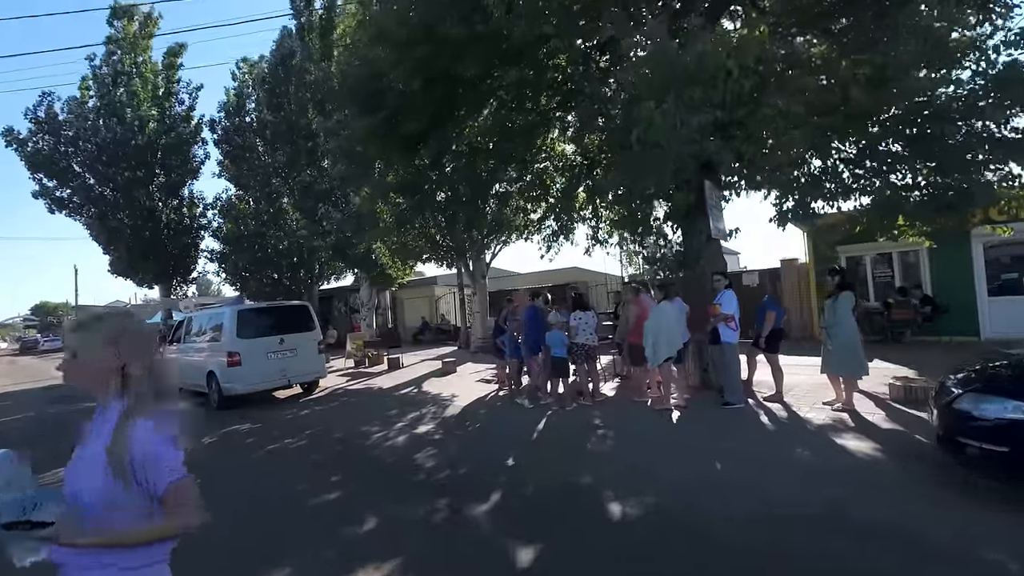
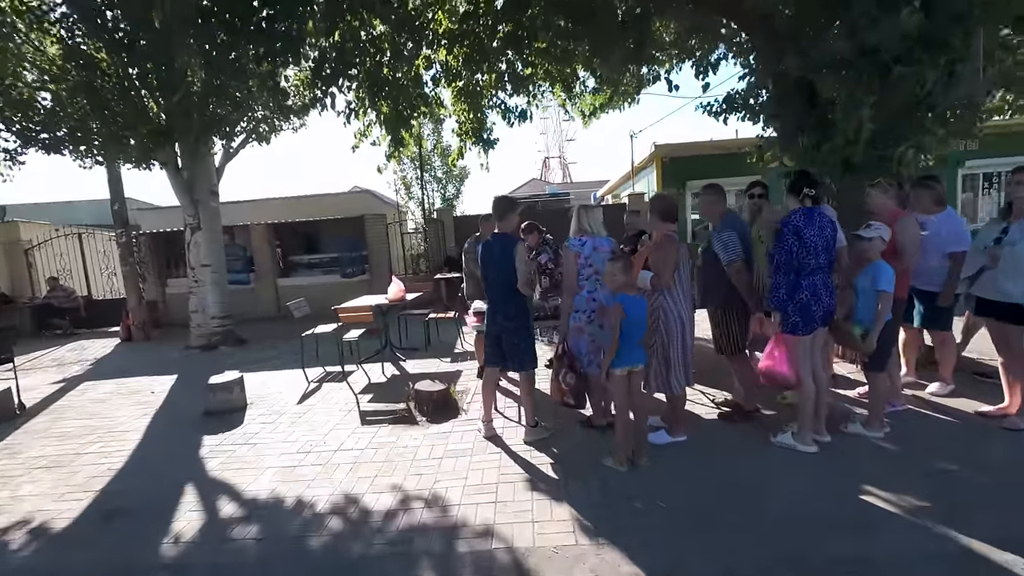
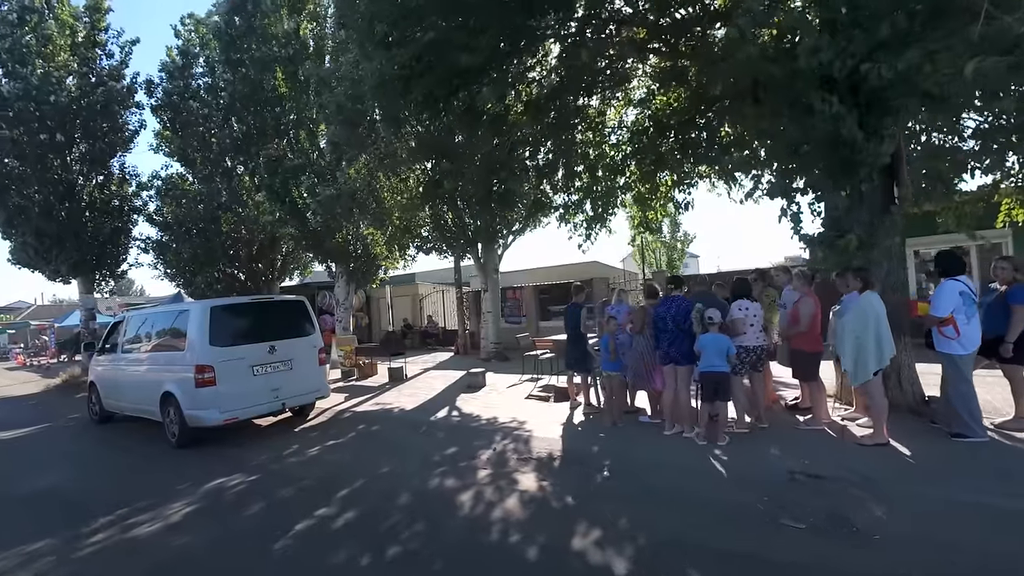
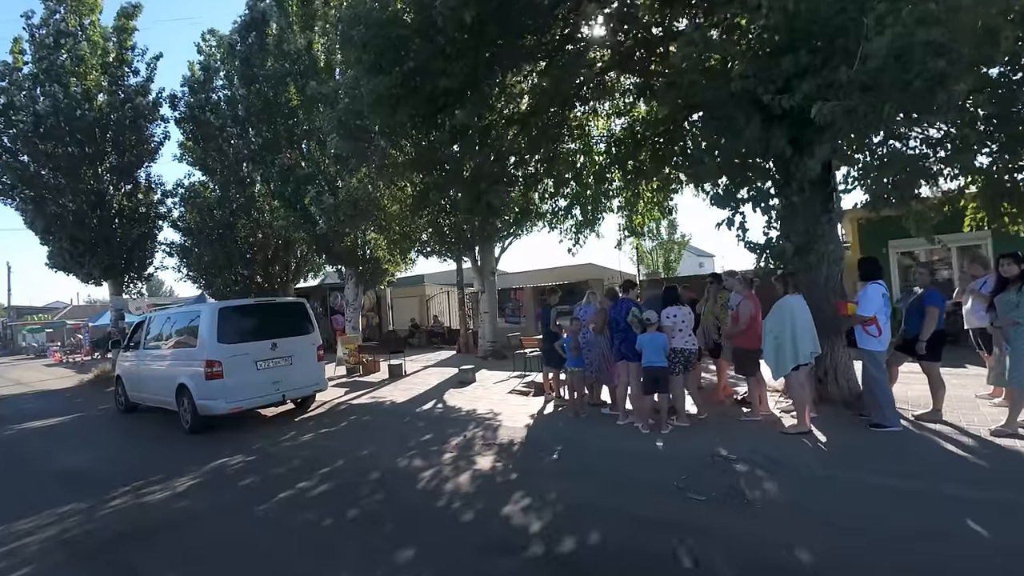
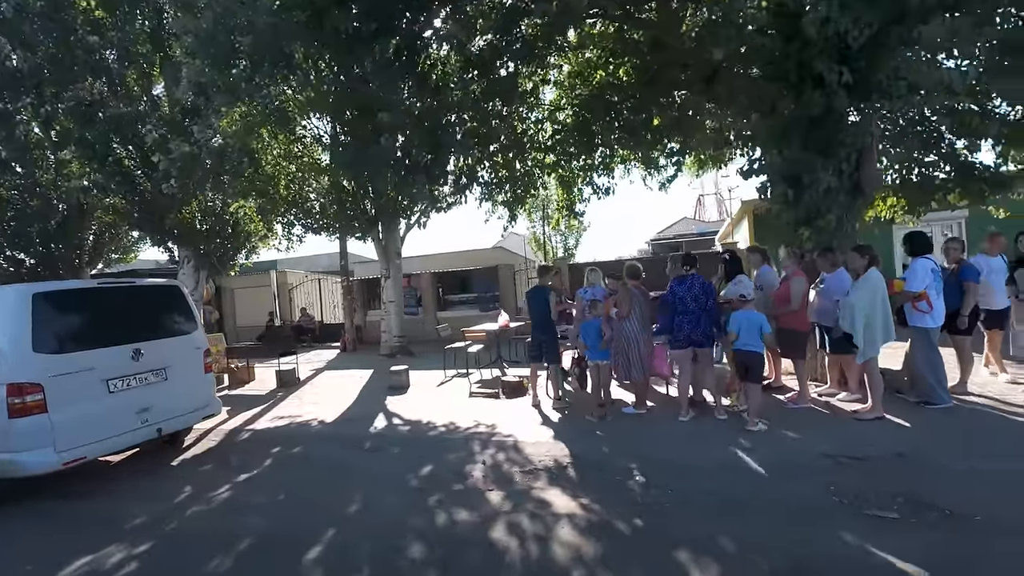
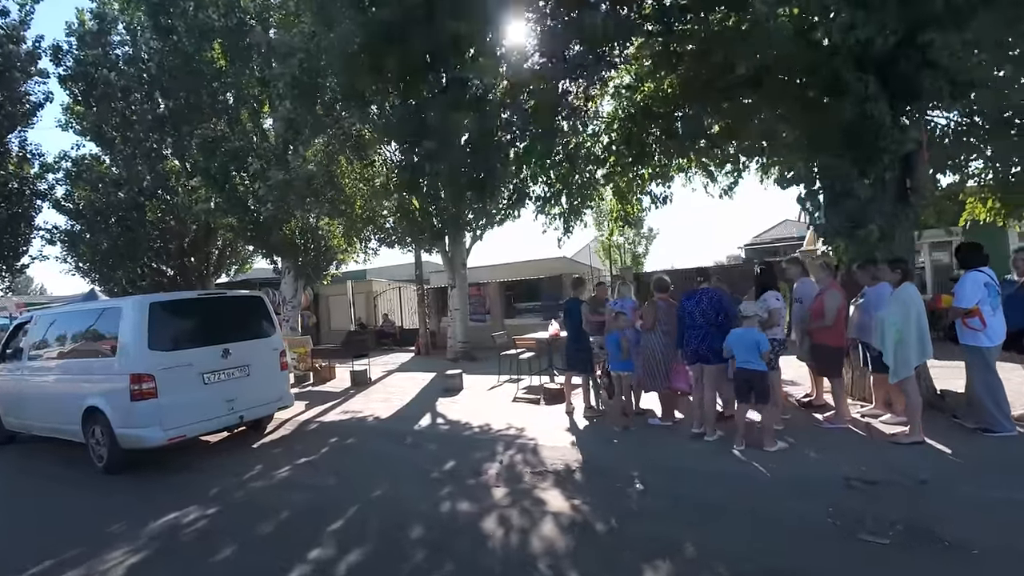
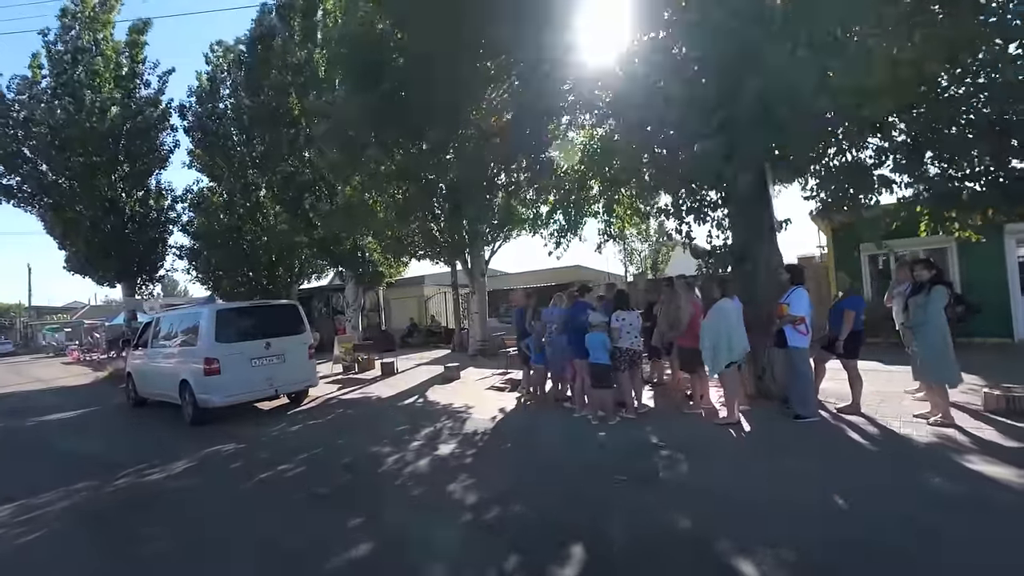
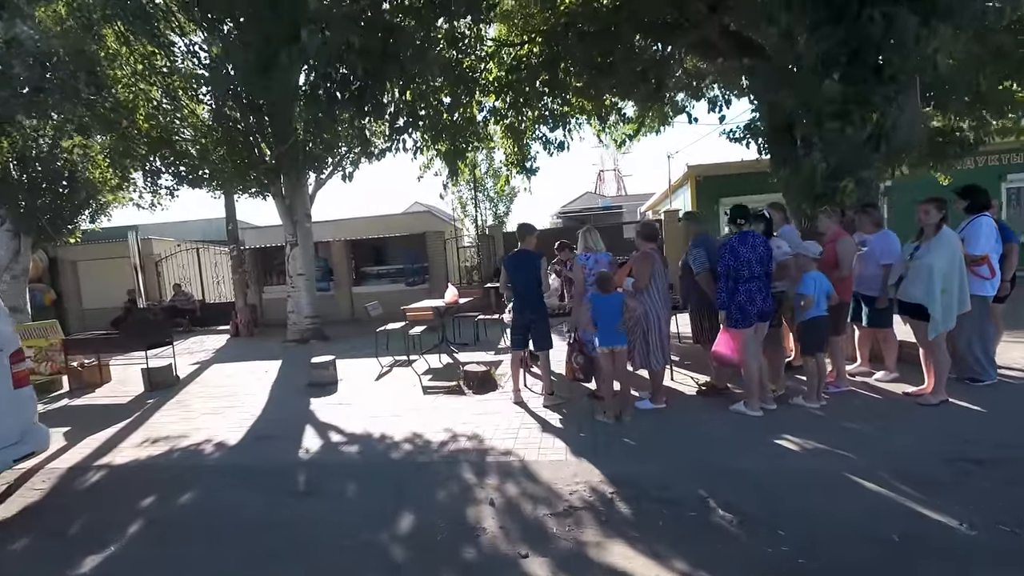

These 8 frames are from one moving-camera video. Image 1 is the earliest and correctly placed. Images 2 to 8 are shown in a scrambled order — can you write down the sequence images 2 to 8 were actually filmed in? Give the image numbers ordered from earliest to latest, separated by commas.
7, 4, 3, 6, 5, 8, 2
